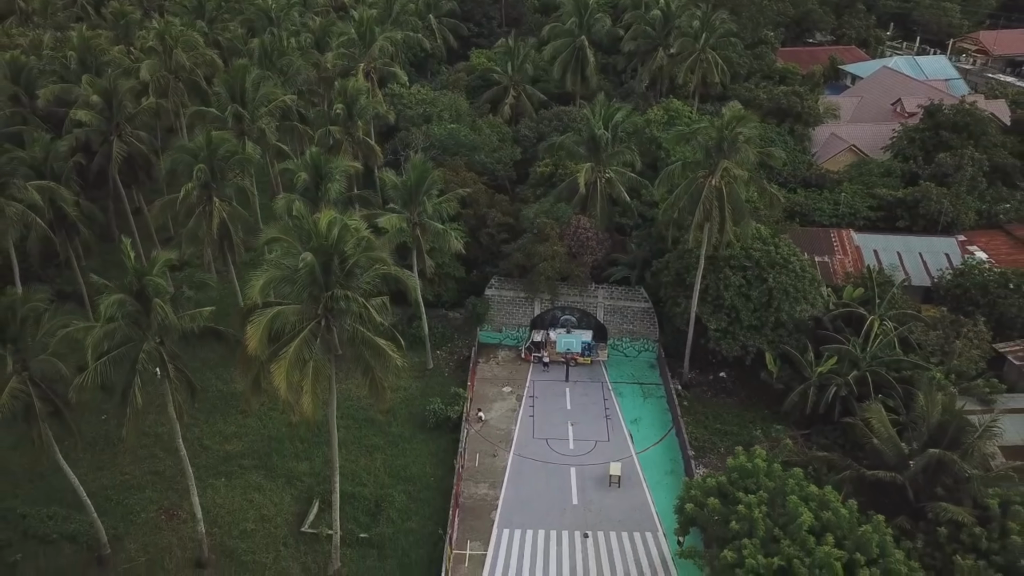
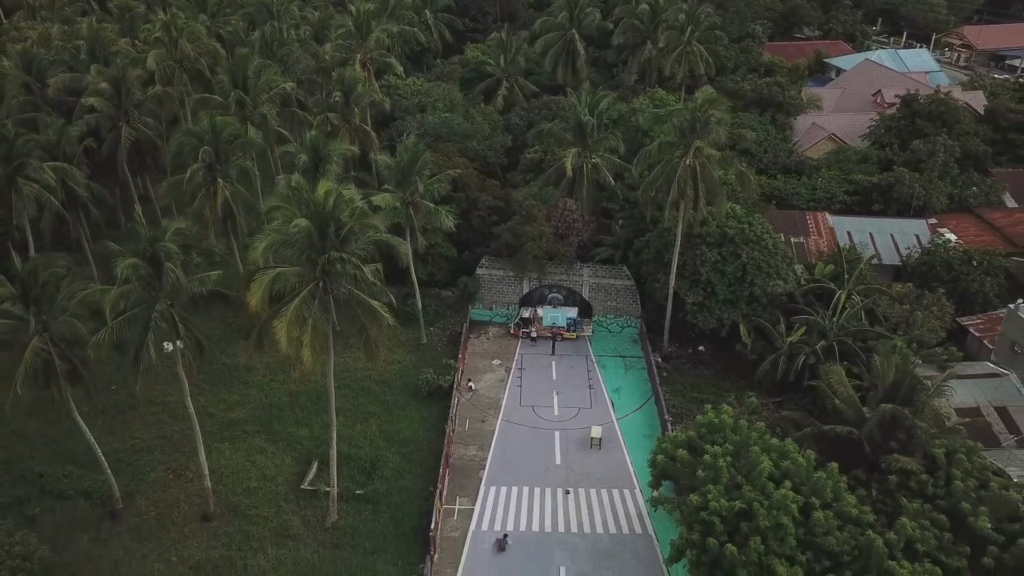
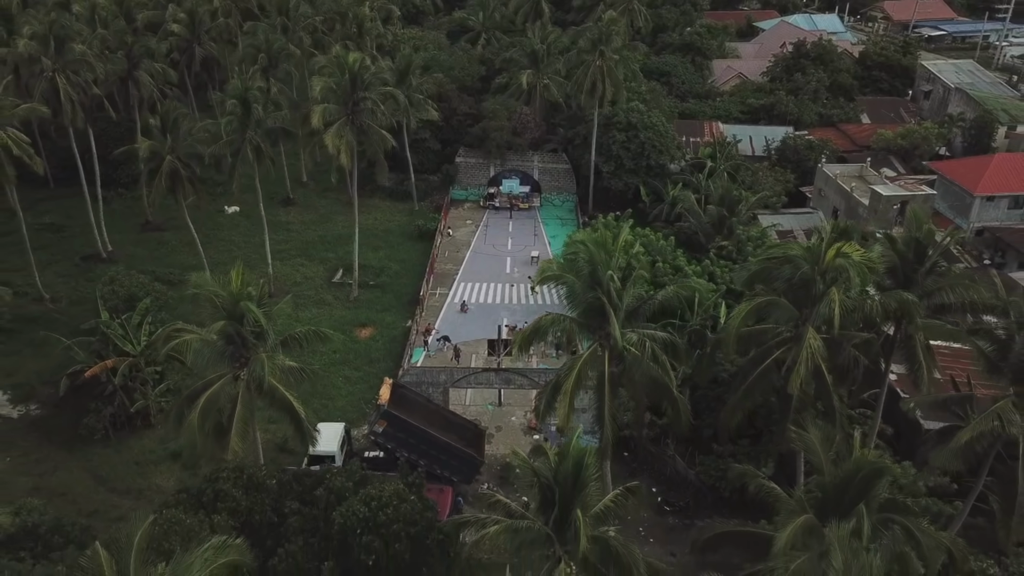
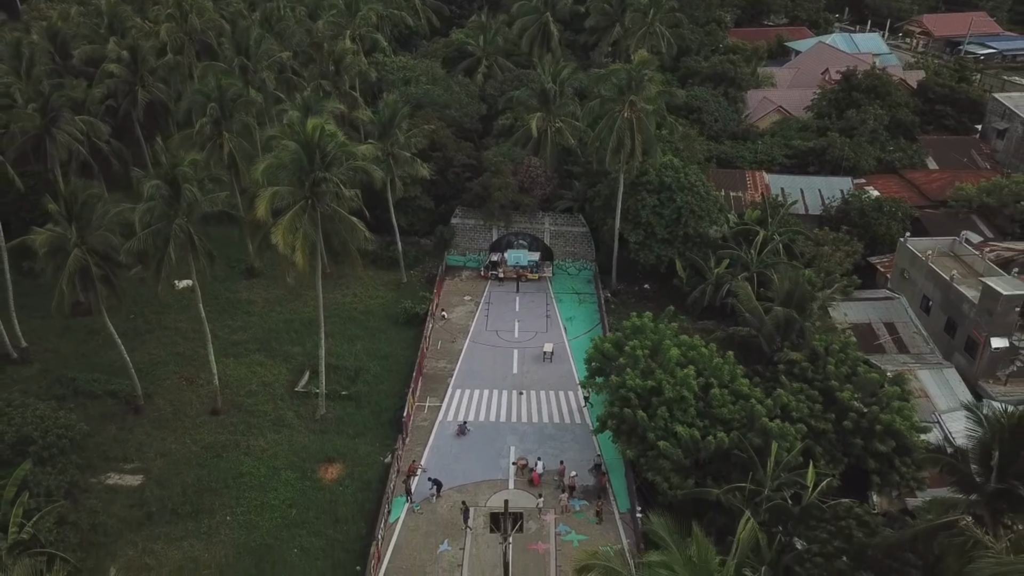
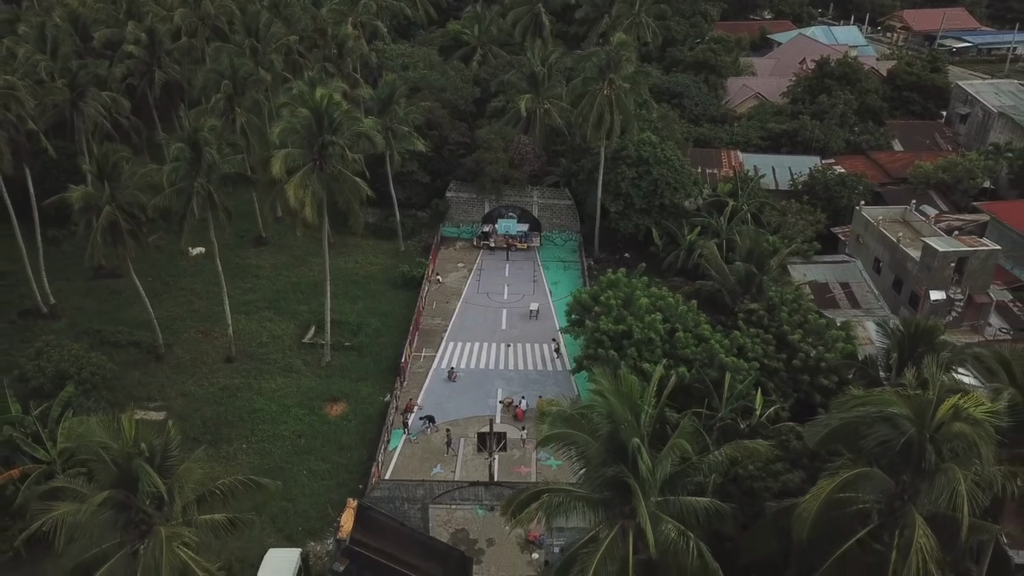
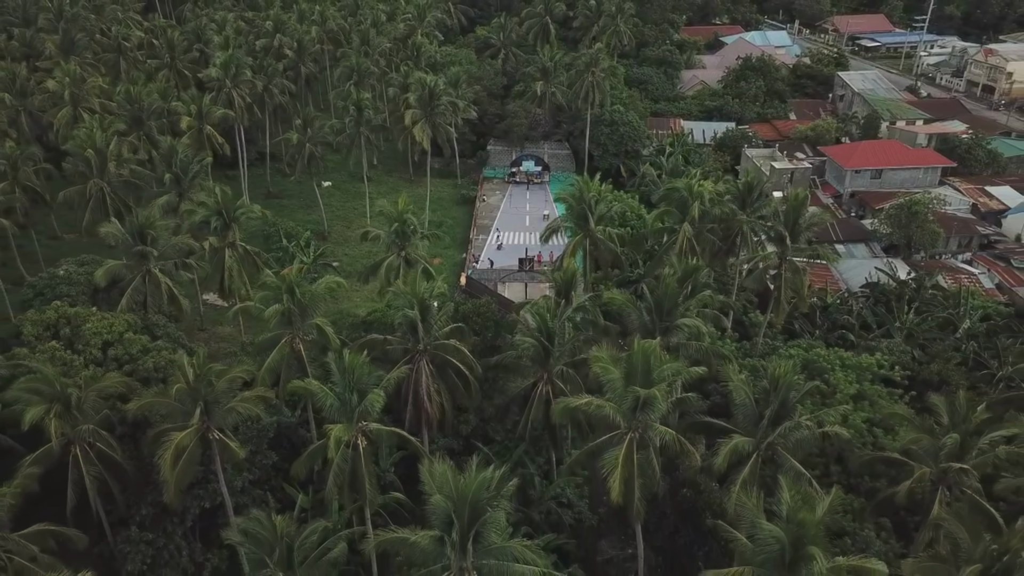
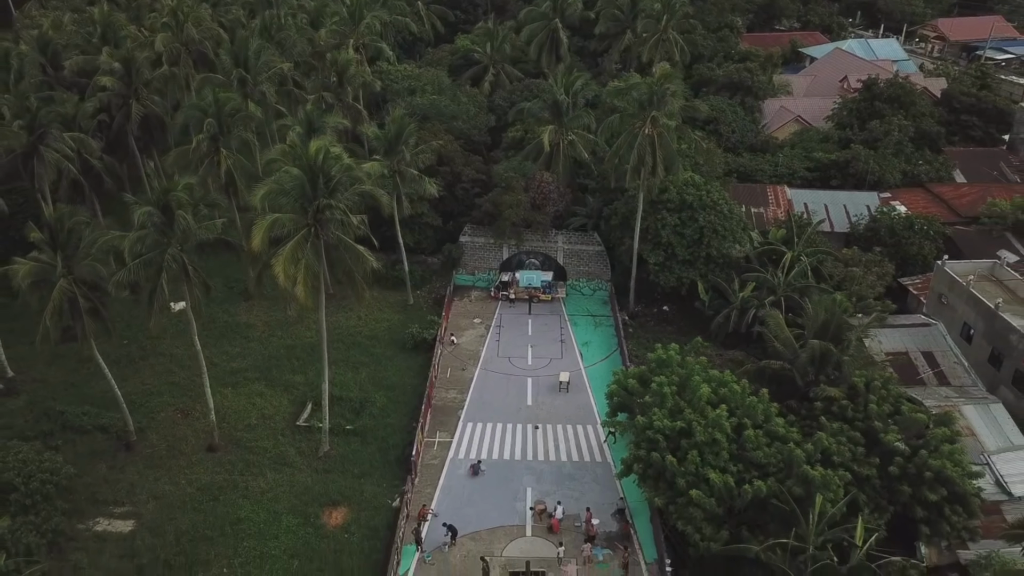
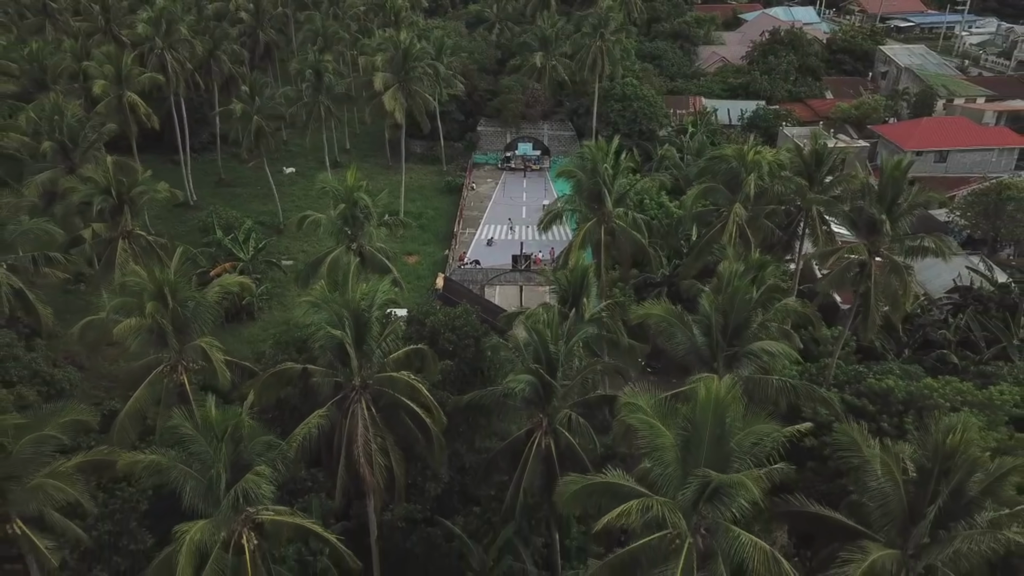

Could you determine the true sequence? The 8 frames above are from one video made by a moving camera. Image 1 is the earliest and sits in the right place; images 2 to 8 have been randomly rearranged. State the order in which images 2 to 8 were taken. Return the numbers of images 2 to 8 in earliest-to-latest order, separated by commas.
2, 7, 4, 5, 3, 8, 6
